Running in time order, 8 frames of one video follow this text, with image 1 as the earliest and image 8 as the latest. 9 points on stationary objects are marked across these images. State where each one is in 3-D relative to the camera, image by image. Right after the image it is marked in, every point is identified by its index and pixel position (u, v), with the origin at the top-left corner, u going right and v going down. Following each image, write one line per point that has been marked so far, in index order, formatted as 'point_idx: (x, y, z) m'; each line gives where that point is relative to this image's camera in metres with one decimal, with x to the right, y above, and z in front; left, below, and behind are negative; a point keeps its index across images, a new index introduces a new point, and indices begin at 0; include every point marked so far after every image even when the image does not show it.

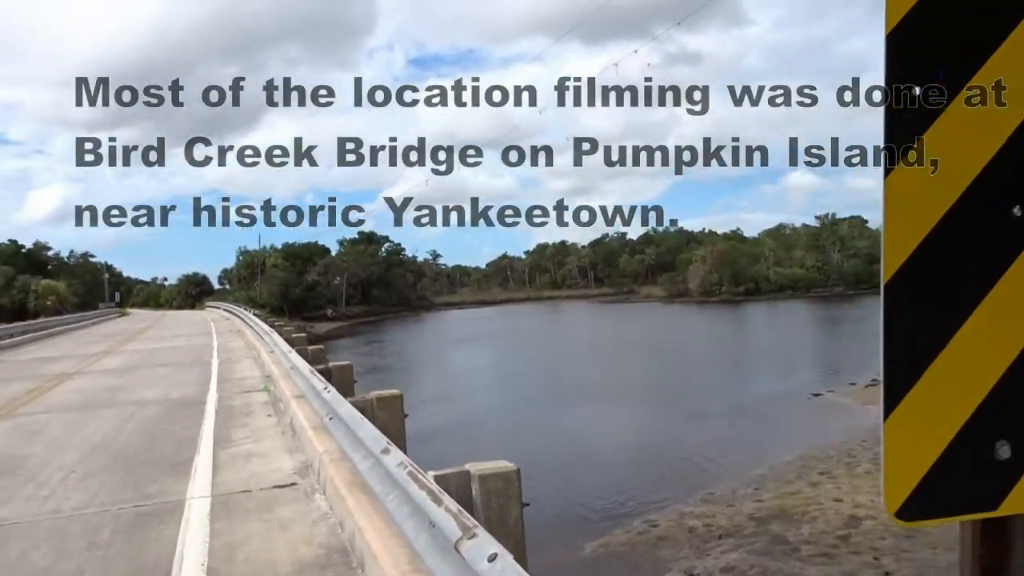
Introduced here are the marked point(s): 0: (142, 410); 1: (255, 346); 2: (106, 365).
0: (-4.2, -1.4, +9.5) m
1: (-5.1, -1.2, +16.4) m
2: (-7.7, -1.5, +15.9) m
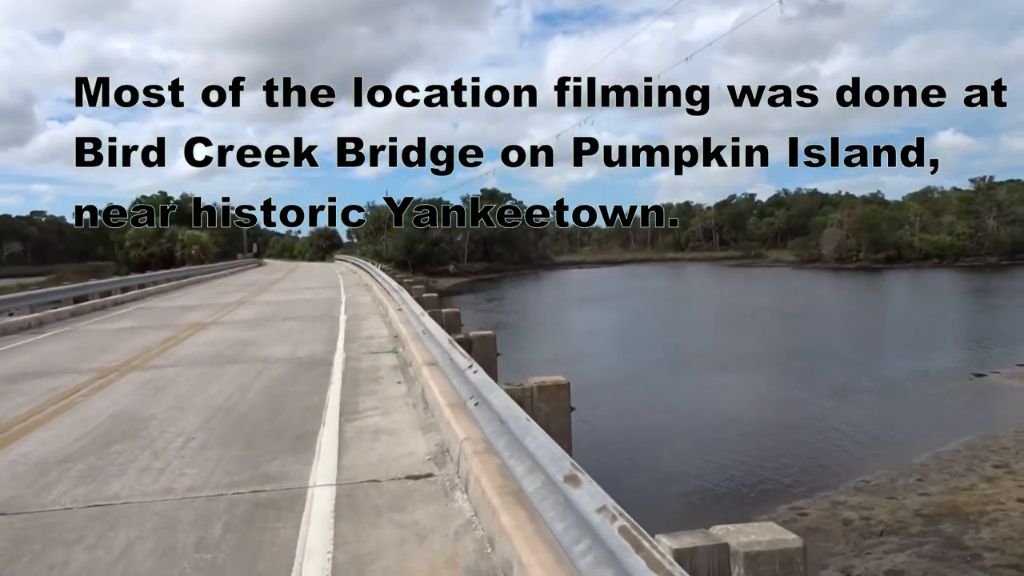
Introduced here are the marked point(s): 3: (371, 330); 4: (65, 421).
0: (-2.7, -0.9, +9.1) m
1: (-2.5, -0.3, +16.0) m
2: (-5.2, -0.5, +15.9) m
3: (-2.1, -0.6, +12.2) m
4: (-3.5, -1.0, +6.5) m
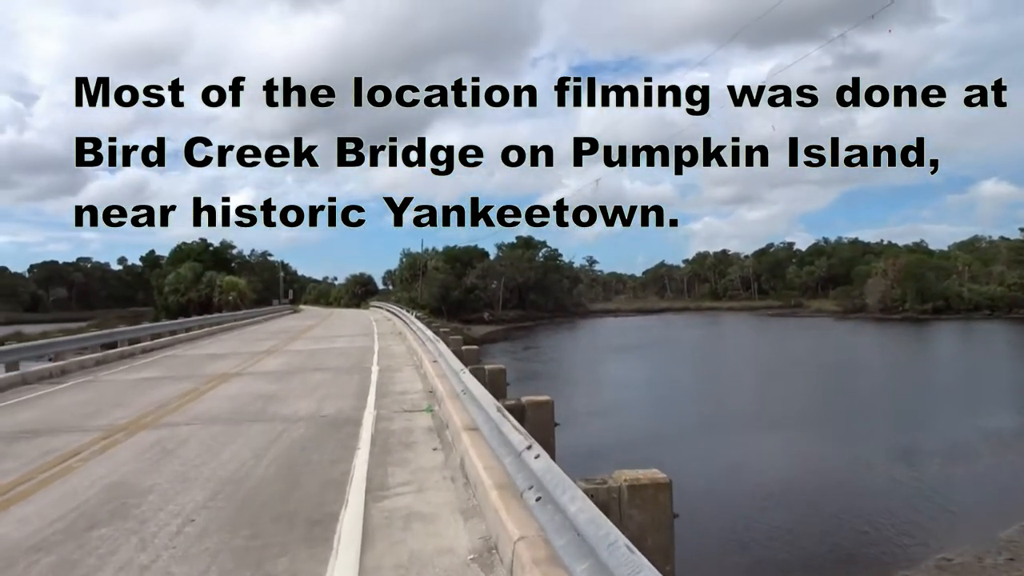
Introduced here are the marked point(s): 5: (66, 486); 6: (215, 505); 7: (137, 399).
0: (-2.2, -1.4, +8.2) m
1: (-1.7, -1.2, +15.1) m
2: (-4.5, -1.4, +15.1) m
3: (-1.5, -1.3, +11.3) m
4: (-3.1, -1.4, +5.6) m
5: (-3.2, -1.4, +5.9) m
6: (-1.9, -1.4, +5.2) m
7: (-4.9, -1.4, +10.9) m
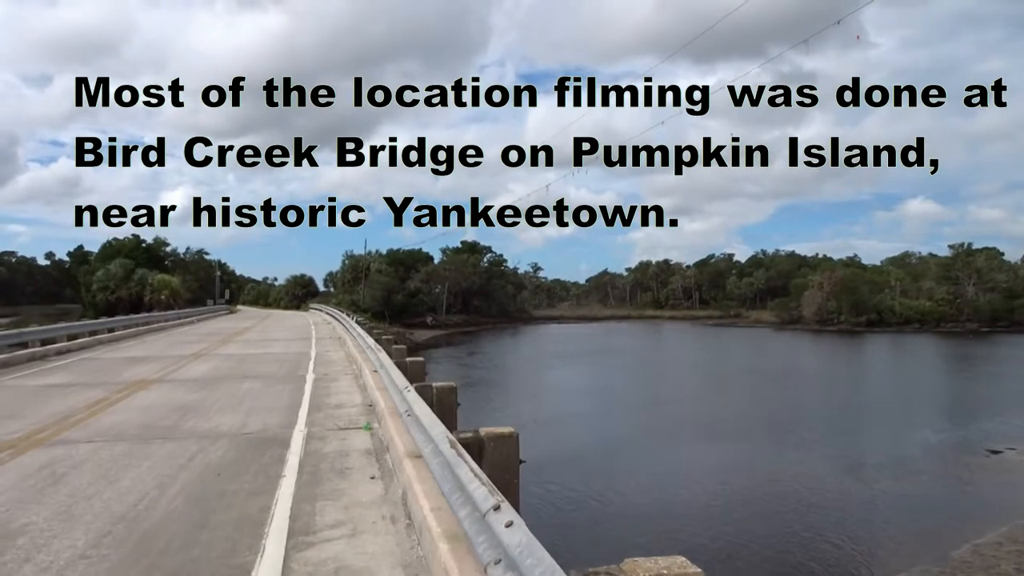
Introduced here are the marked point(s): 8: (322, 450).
0: (-2.6, -1.4, +7.2) m
1: (-2.6, -1.2, +14.1) m
2: (-5.4, -1.4, +13.9) m
3: (-2.1, -1.3, +10.3) m
4: (-3.4, -1.4, +4.6) m
5: (-3.5, -1.4, +4.9) m
6: (-2.1, -1.4, +4.2) m
7: (-5.5, -1.4, +9.7) m
8: (-1.6, -1.4, +7.0) m
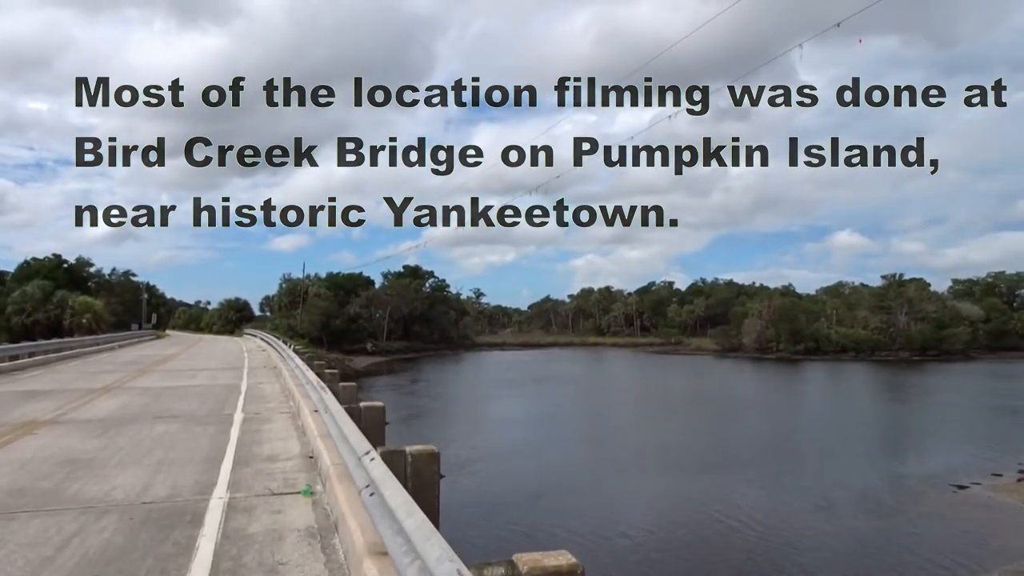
0: (-2.7, -1.5, +5.3) m
1: (-3.2, -1.6, +12.2) m
2: (-5.9, -1.7, +11.8) m
3: (-2.4, -1.6, +8.5) m
4: (-3.3, -1.4, +2.7) m
5: (-3.4, -1.4, +3.0) m
6: (-2.0, -1.4, +2.4) m
7: (-5.8, -1.6, +7.6) m
8: (-1.7, -1.5, +5.3) m
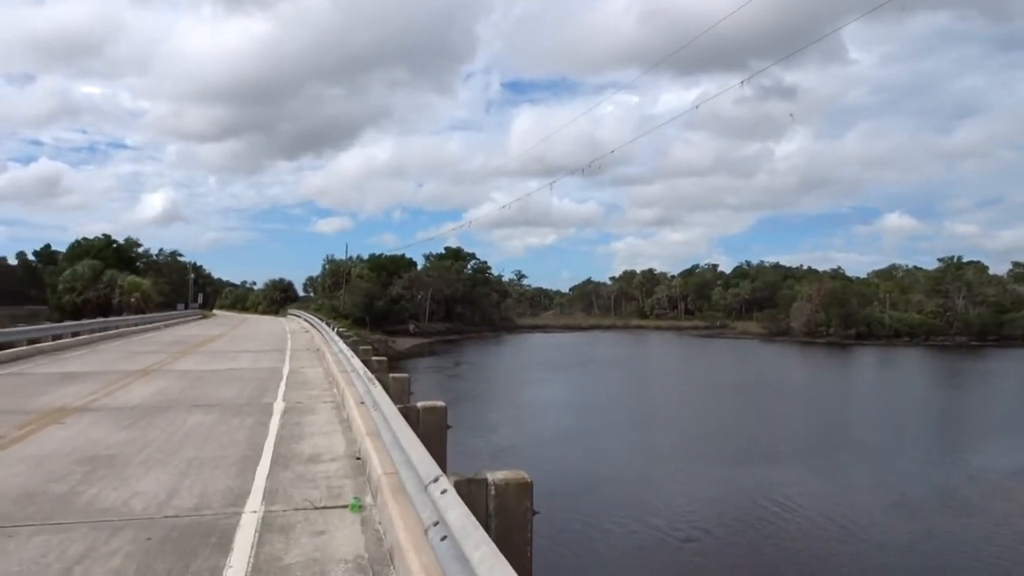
0: (-2.2, -1.4, +4.4) m
1: (-2.4, -1.3, +11.4) m
2: (-5.1, -1.4, +11.1) m
3: (-1.8, -1.4, +7.6) m
4: (-2.9, -1.3, +1.8) m
5: (-3.0, -1.4, +2.1) m
6: (-1.6, -1.3, +1.5) m
7: (-5.2, -1.4, +6.9) m
8: (-1.2, -1.4, +4.3) m
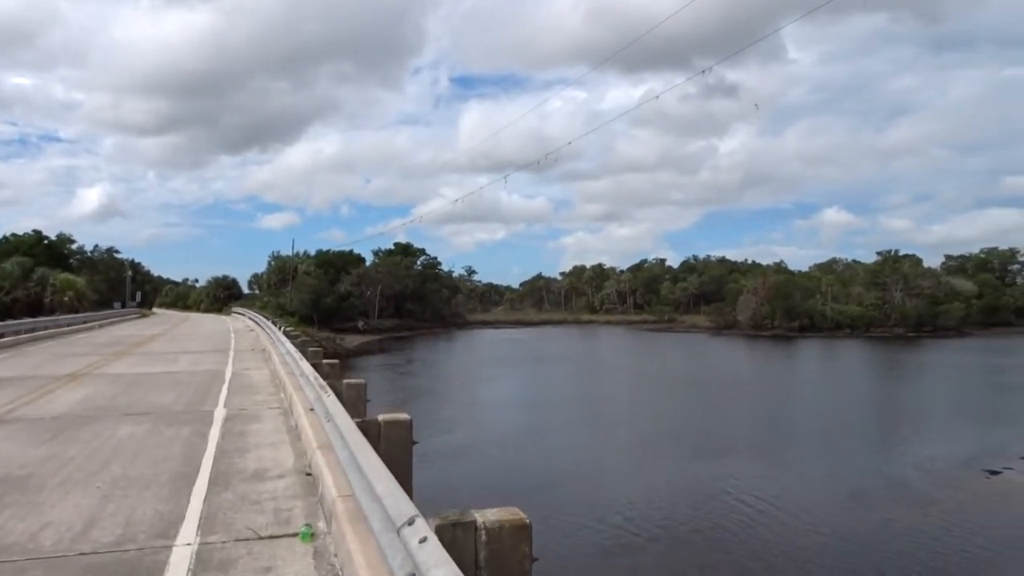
0: (-2.3, -1.4, +3.7) m
1: (-2.9, -1.3, +10.6) m
2: (-5.6, -1.4, +10.2) m
3: (-2.1, -1.4, +6.9) m
4: (-2.8, -1.4, +1.0) m
5: (-2.9, -1.4, +1.3) m
6: (-1.5, -1.3, +0.8) m
7: (-5.4, -1.4, +5.9) m
8: (-1.3, -1.4, +3.6) m
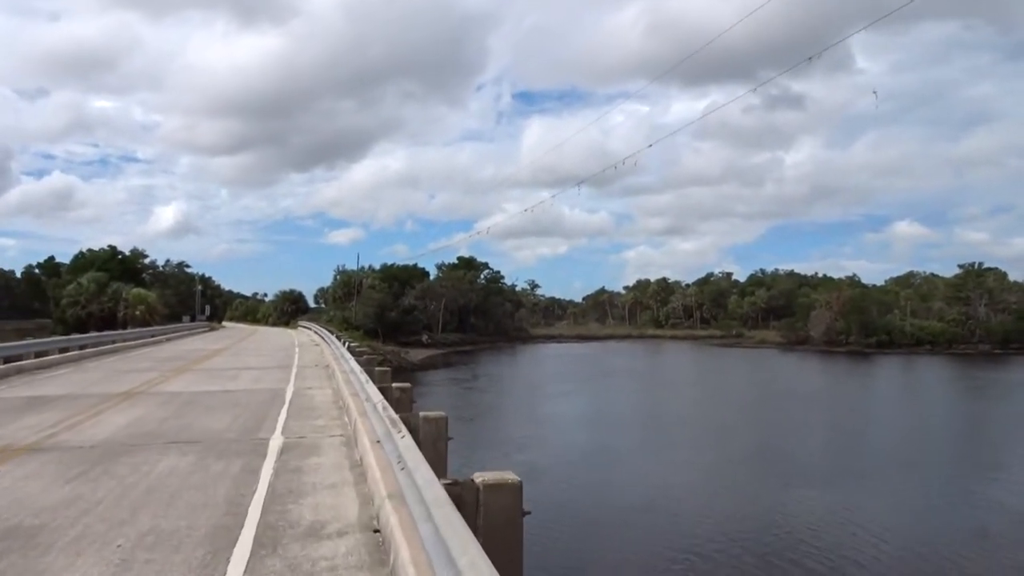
0: (-1.8, -1.4, +2.5) m
1: (-1.9, -1.4, +9.5) m
2: (-4.6, -1.5, +9.3) m
3: (-1.3, -1.4, +5.7) m
4: (-2.5, -1.3, -0.1) m
5: (-2.6, -1.3, +0.2) m
6: (-1.2, -1.3, -0.4) m
7: (-4.7, -1.5, +5.0) m
8: (-0.8, -1.4, +2.4) m
